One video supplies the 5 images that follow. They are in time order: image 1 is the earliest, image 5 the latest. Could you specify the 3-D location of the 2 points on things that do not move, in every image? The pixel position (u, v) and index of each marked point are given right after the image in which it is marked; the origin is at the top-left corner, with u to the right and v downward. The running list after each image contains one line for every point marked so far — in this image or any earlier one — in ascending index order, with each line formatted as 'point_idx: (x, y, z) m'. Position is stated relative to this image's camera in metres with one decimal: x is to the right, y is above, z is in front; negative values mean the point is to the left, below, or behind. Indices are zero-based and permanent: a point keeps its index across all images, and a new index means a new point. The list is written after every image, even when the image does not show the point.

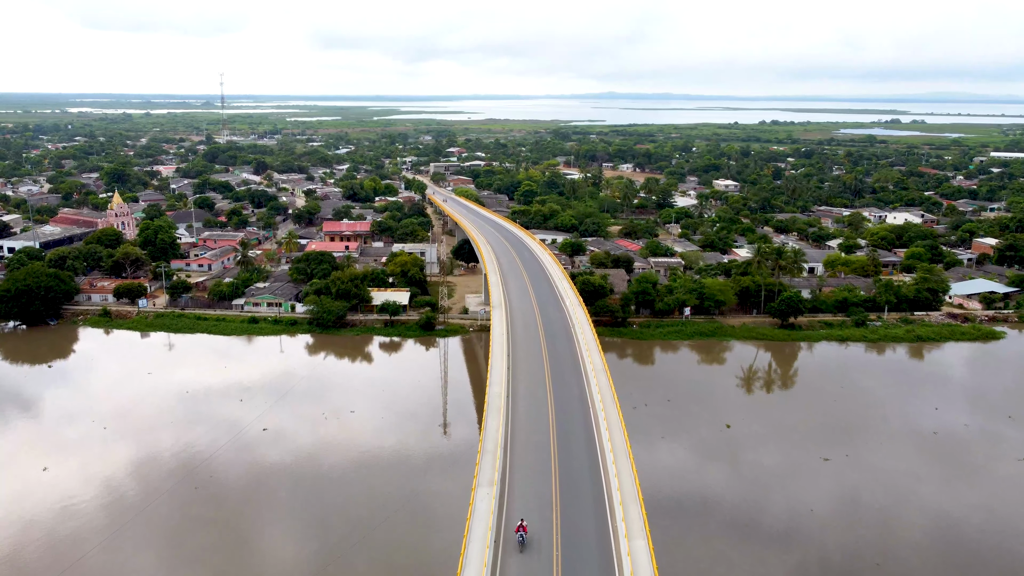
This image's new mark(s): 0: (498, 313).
0: (-0.5, -0.9, +18.9) m
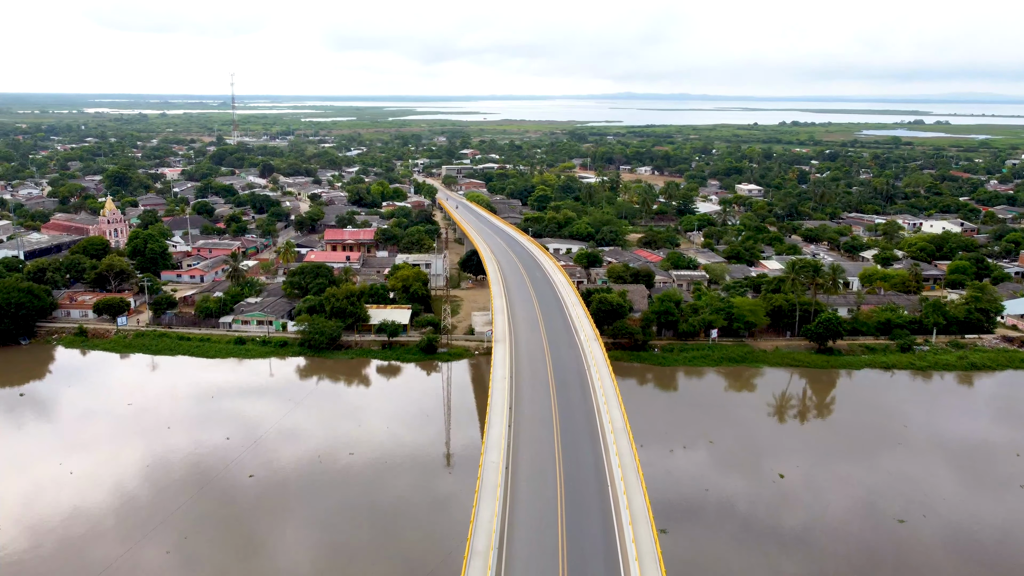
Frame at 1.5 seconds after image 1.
0: (-0.3, -1.5, +16.9) m
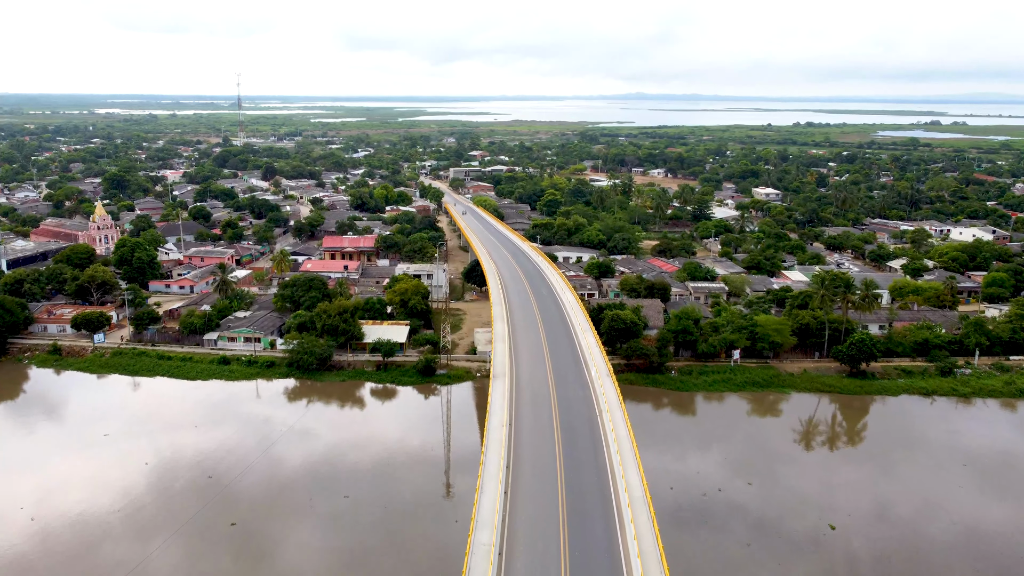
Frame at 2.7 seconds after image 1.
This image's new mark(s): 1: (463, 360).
0: (-0.2, -2.0, +15.4) m
1: (-1.5, -2.2, +19.9) m
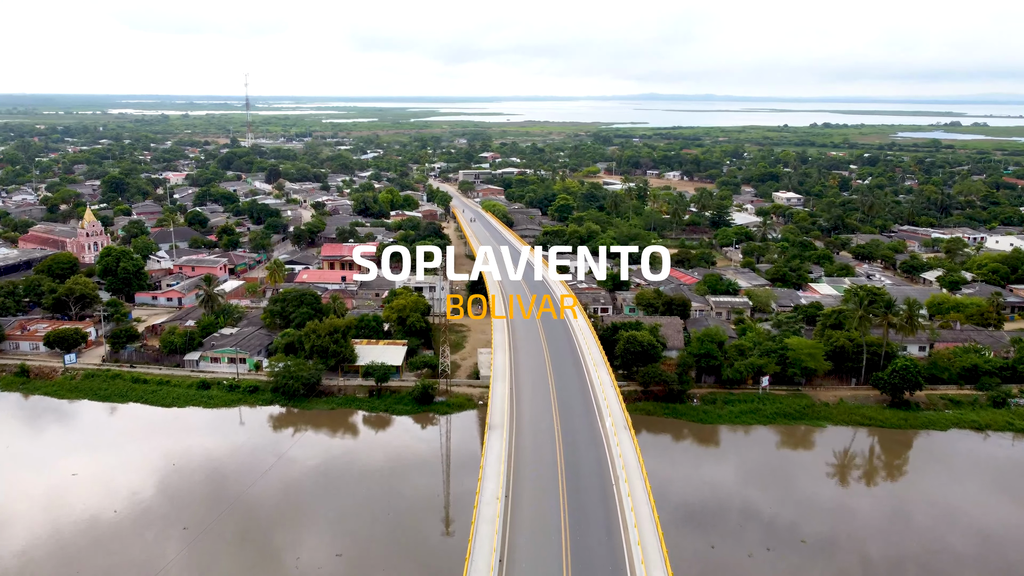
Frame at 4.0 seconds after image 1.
0: (-0.2, -2.5, +13.7) m
1: (-1.3, -2.7, +18.3) m
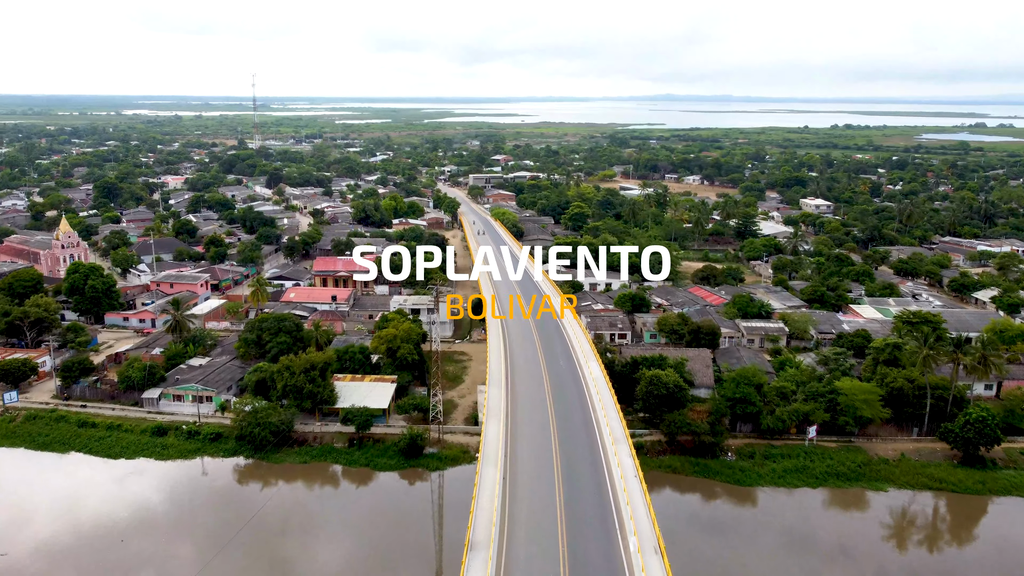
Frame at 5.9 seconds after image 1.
0: (-0.2, -3.3, +11.2) m
1: (-1.2, -3.4, +15.8) m
